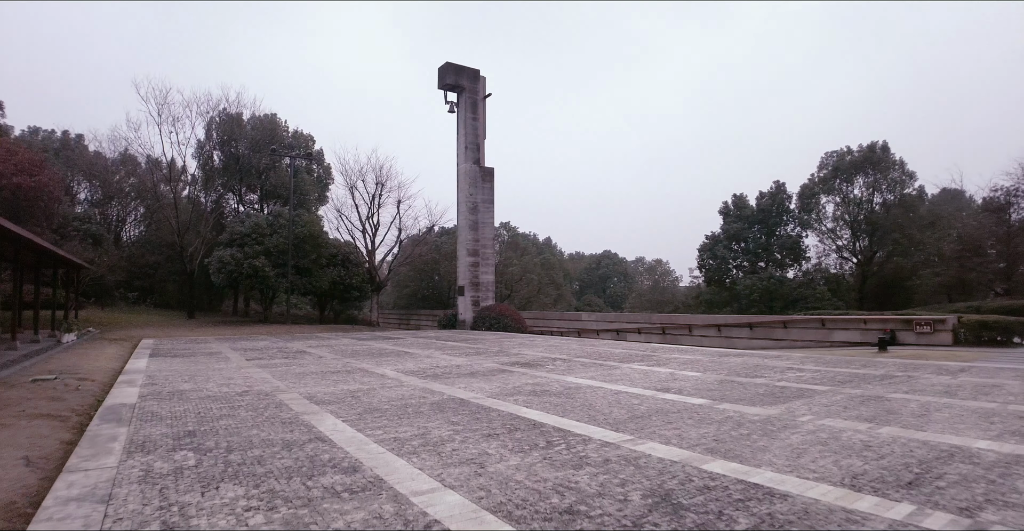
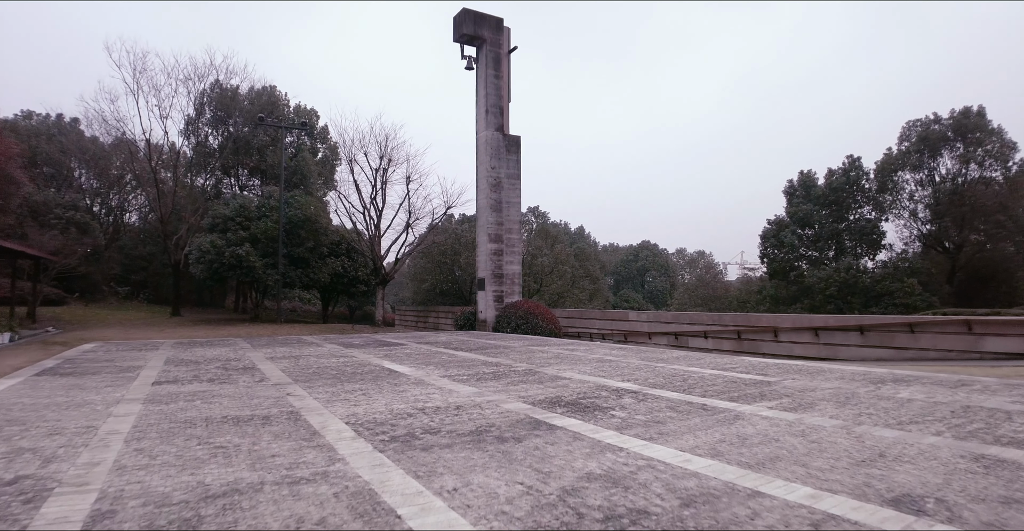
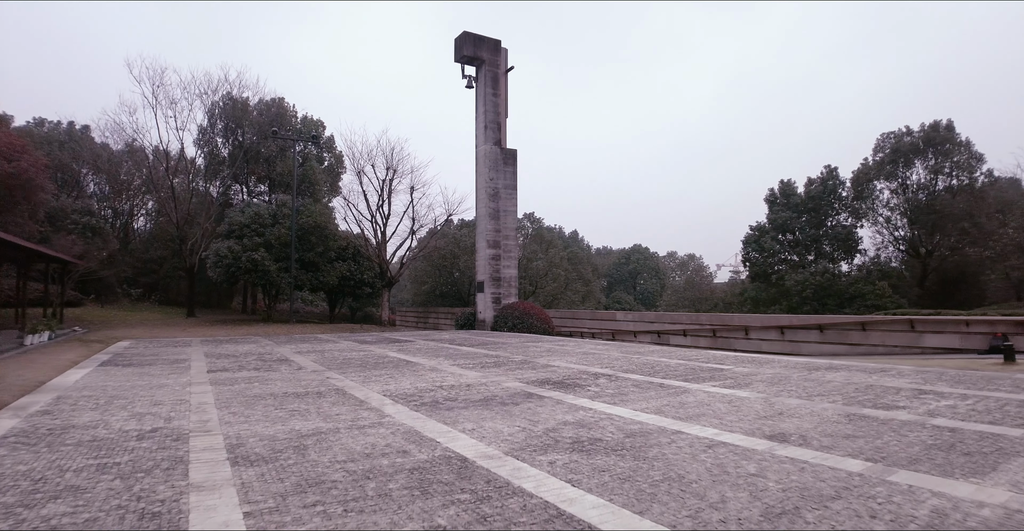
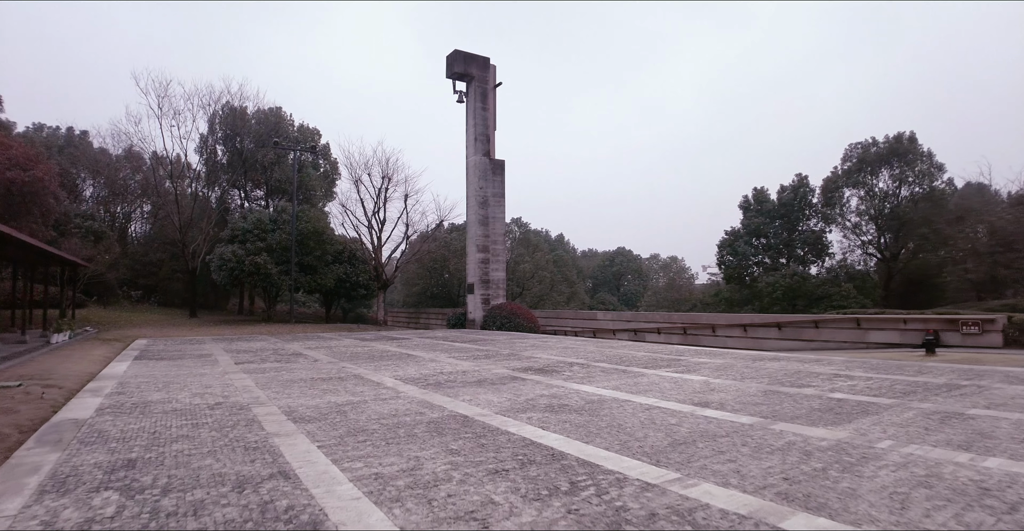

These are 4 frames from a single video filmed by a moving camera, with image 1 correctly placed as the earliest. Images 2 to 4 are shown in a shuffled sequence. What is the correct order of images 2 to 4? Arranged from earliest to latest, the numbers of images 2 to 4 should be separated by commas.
4, 3, 2
